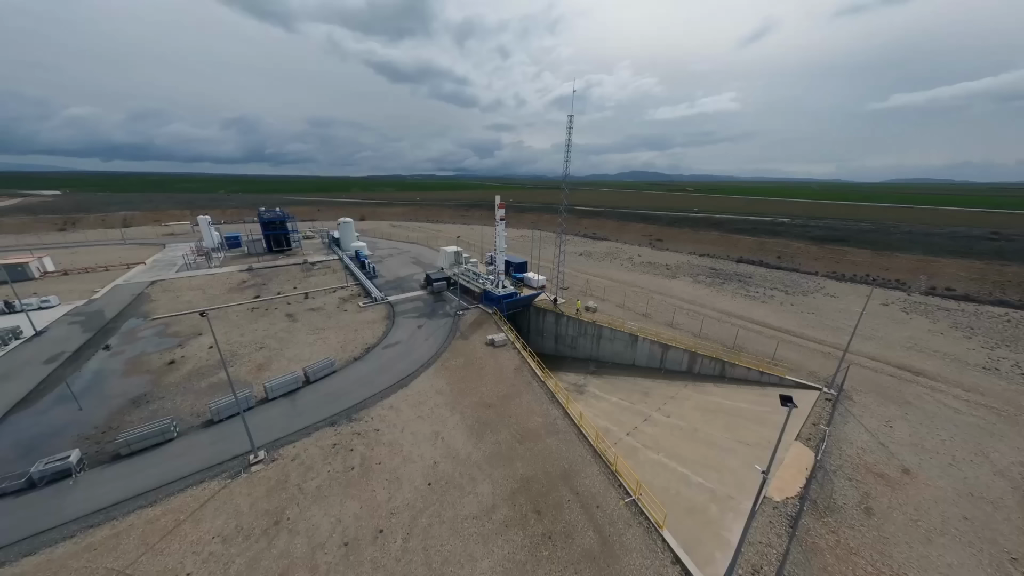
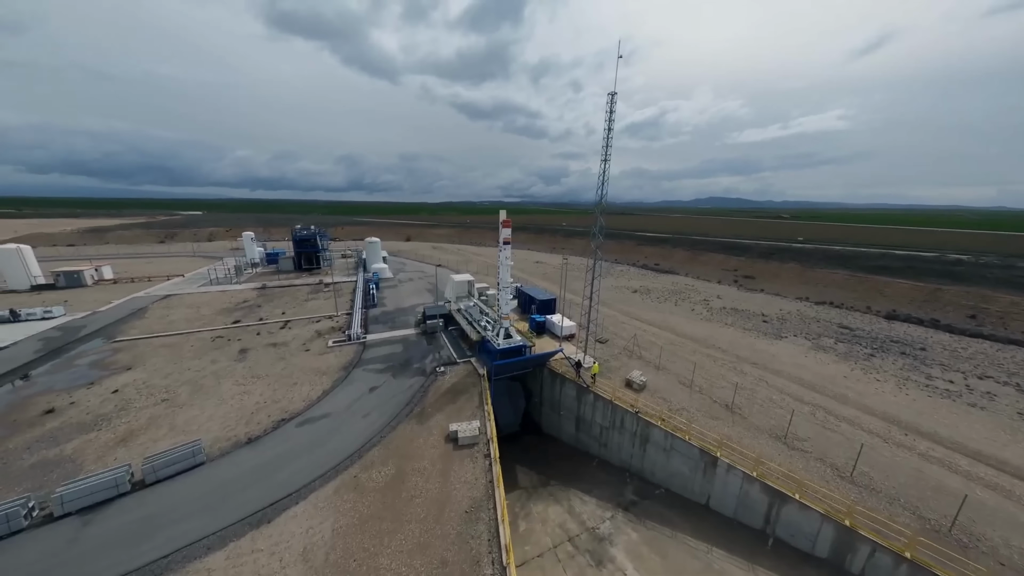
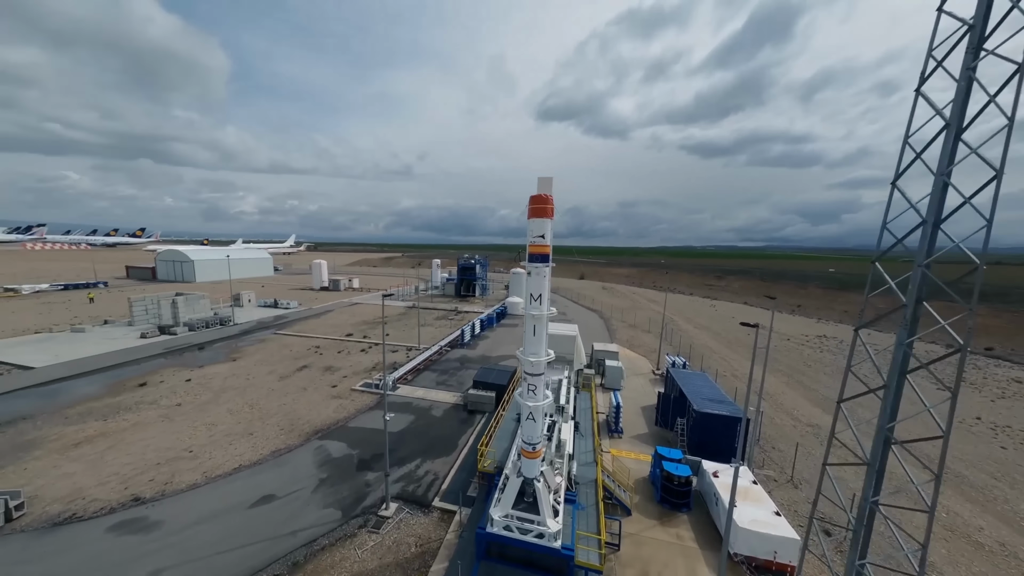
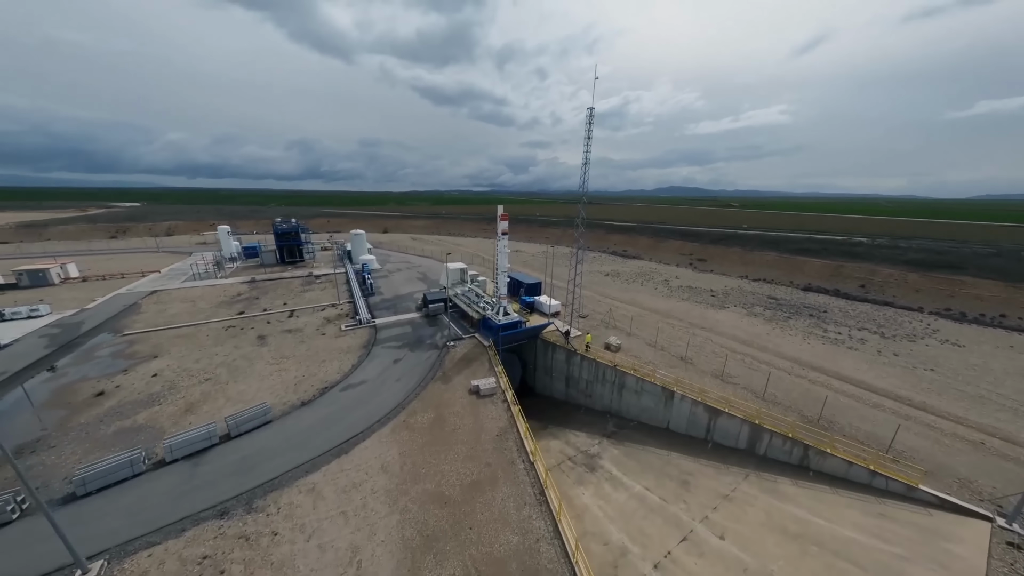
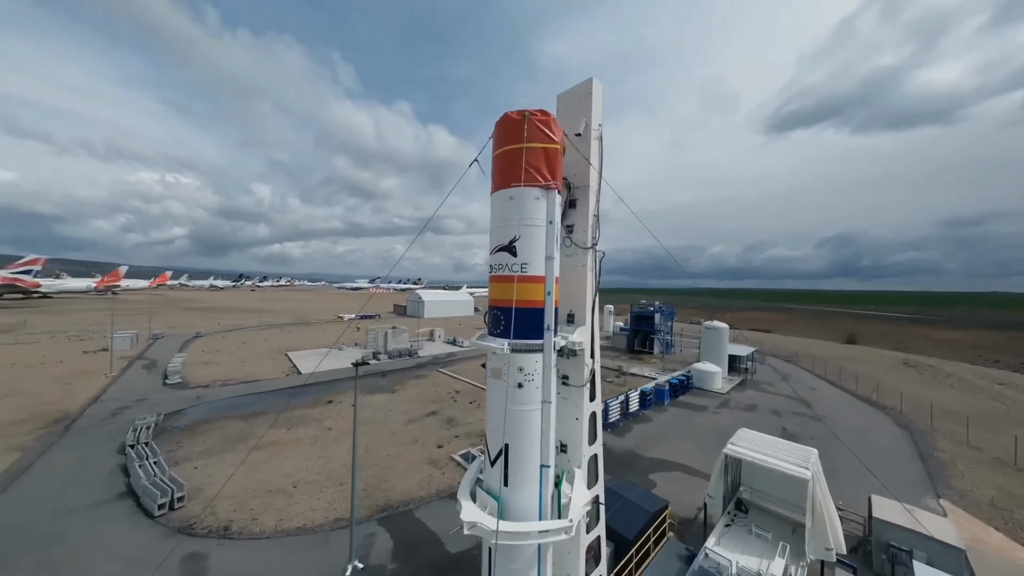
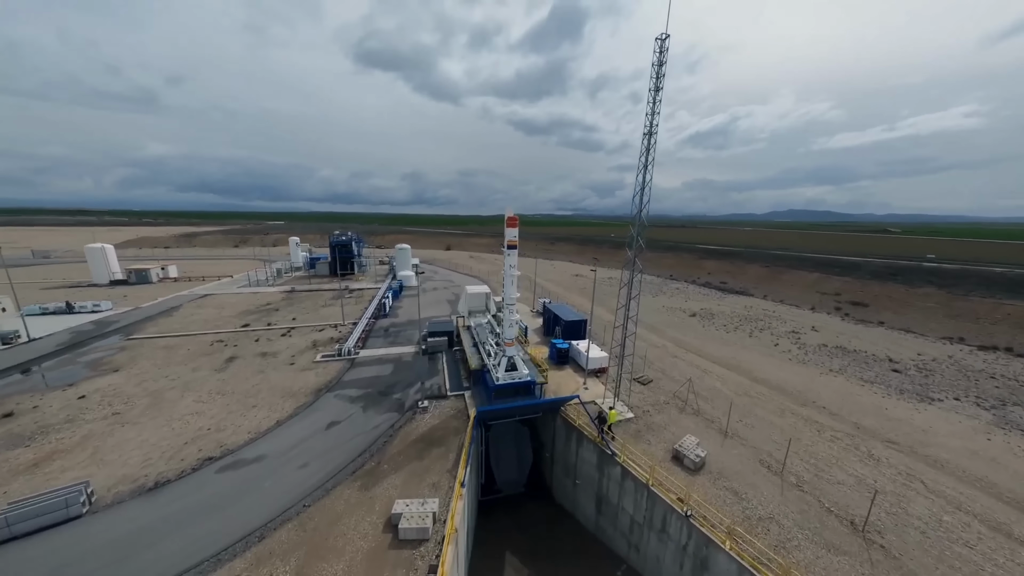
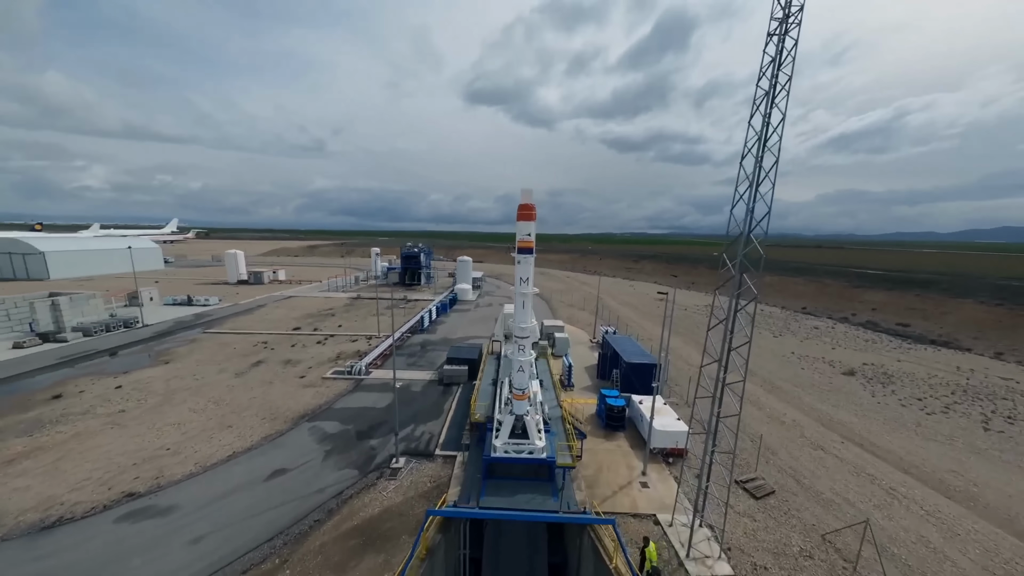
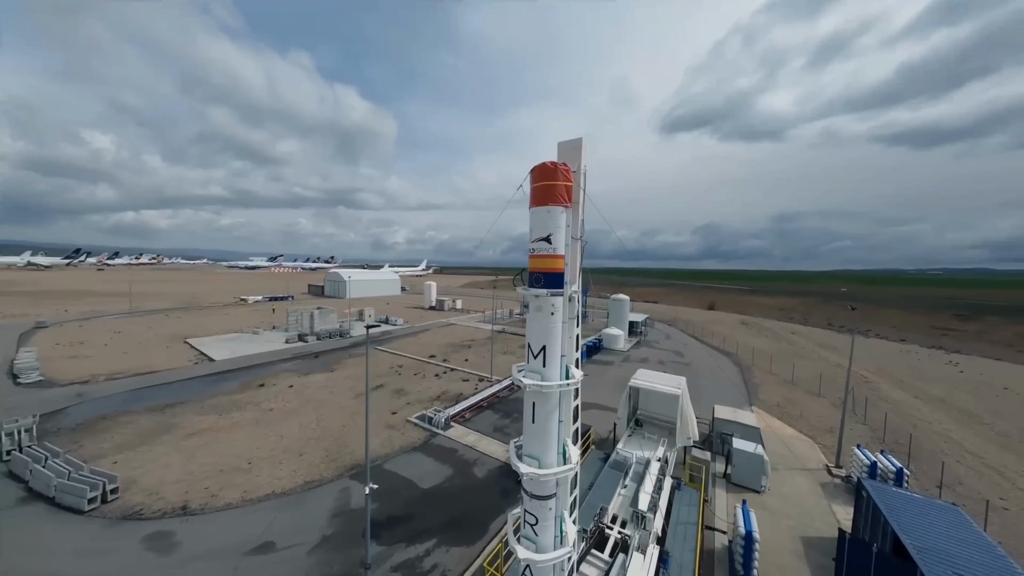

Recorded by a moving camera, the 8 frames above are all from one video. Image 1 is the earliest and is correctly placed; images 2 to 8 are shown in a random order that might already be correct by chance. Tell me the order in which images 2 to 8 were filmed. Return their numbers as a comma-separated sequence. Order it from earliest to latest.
4, 2, 6, 7, 3, 8, 5
